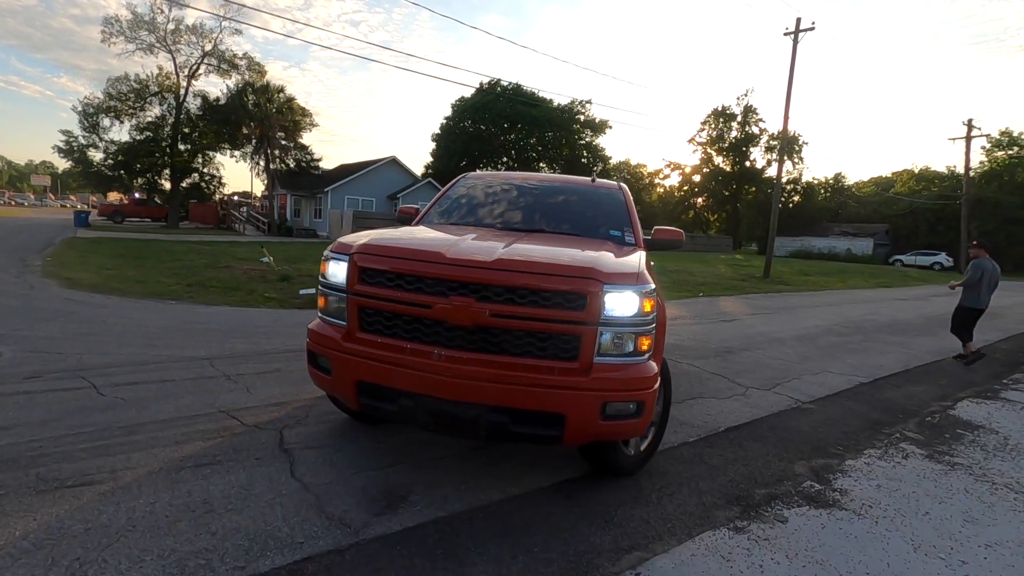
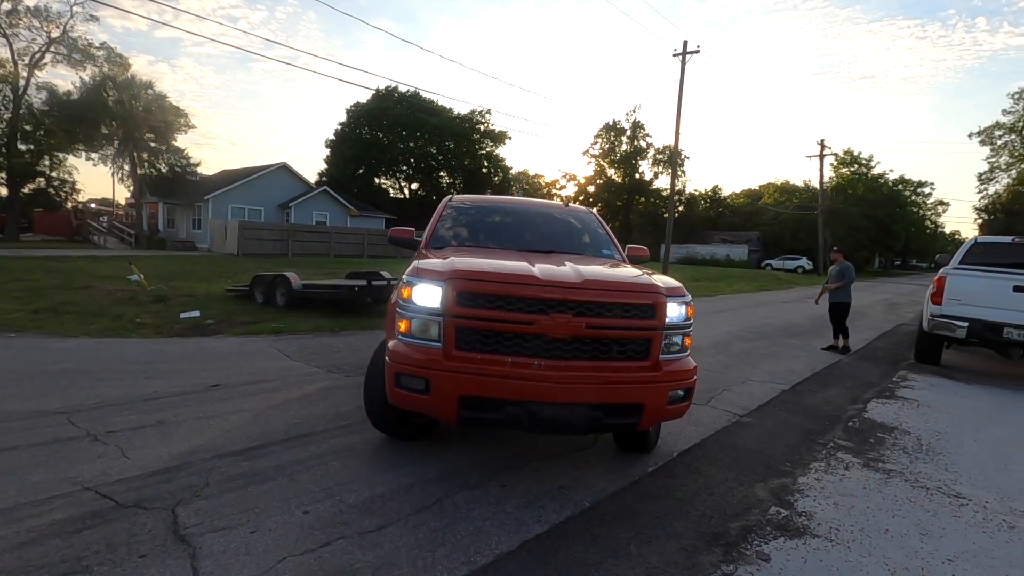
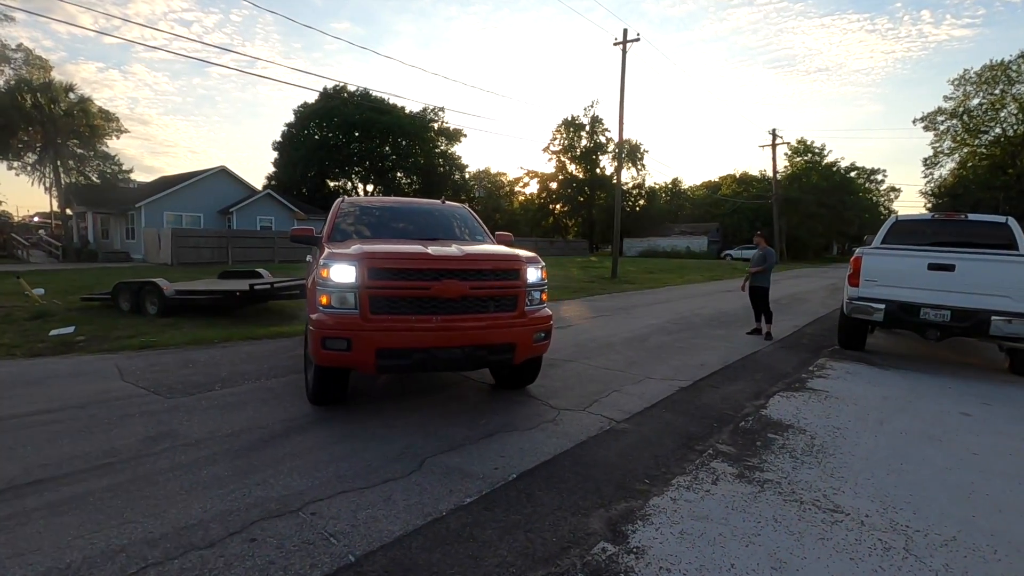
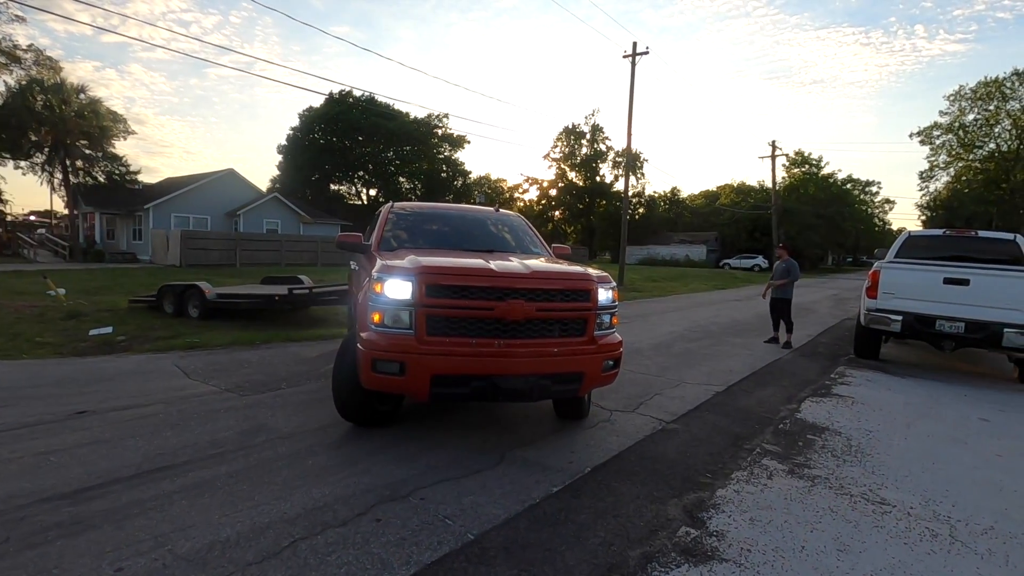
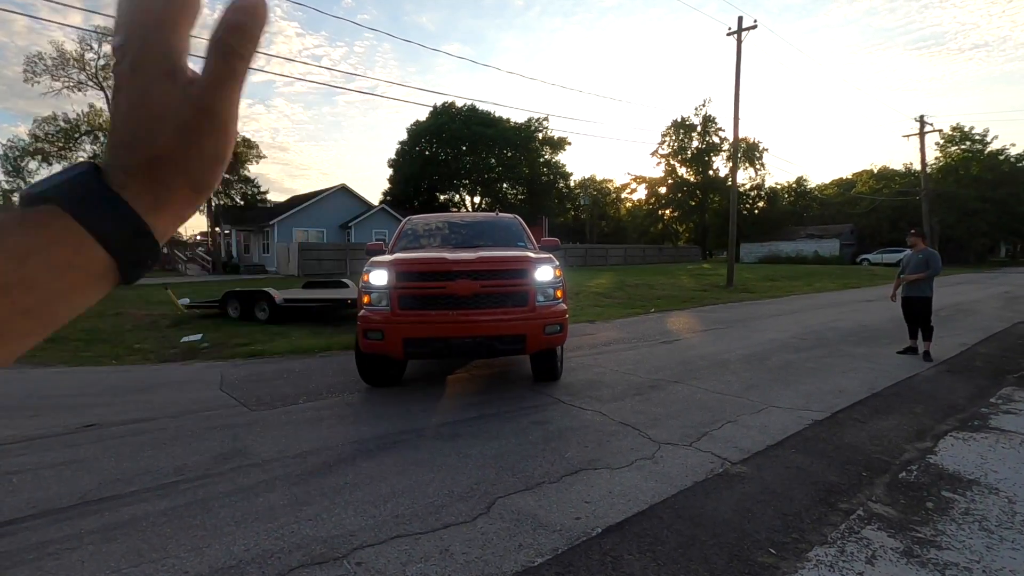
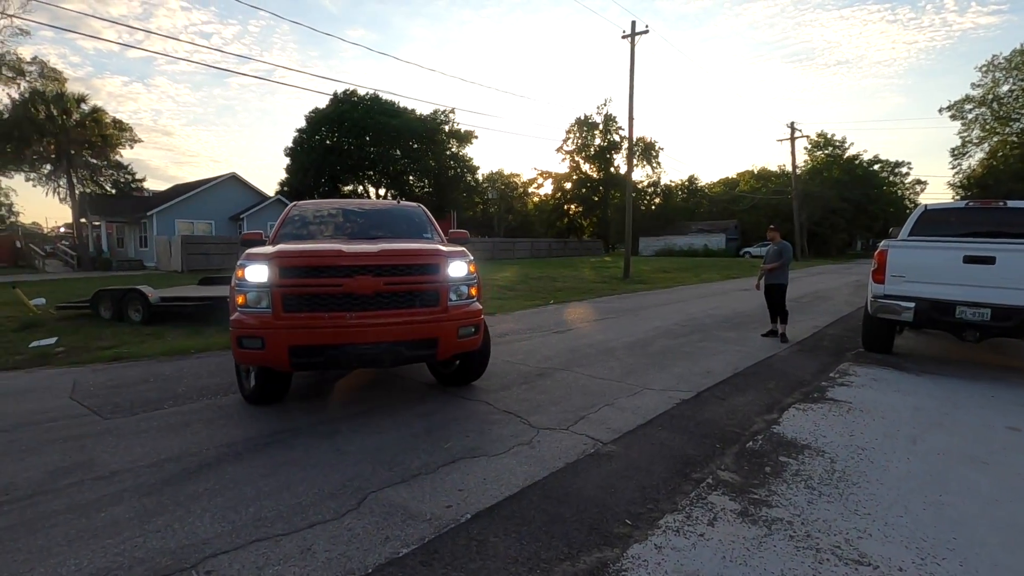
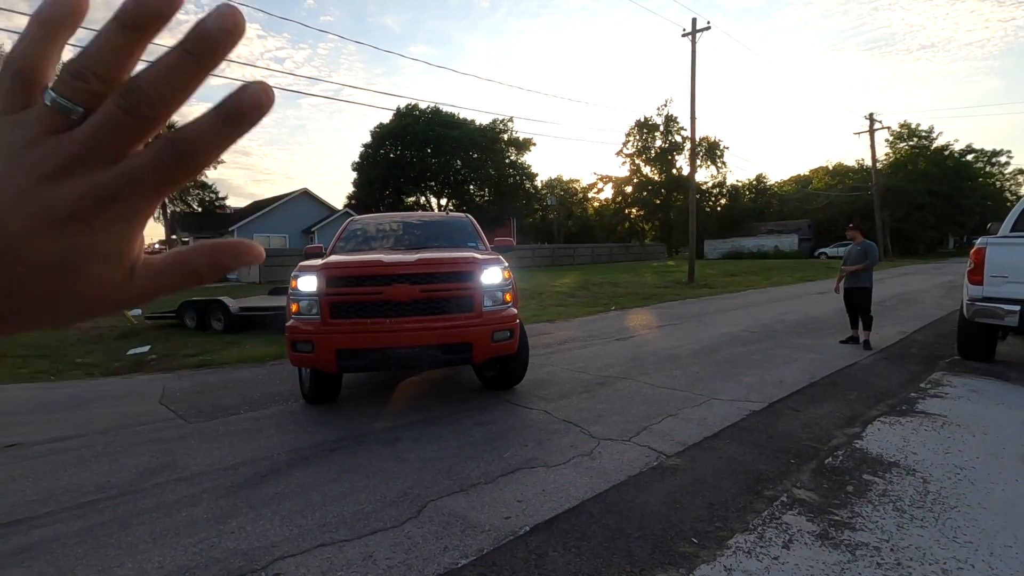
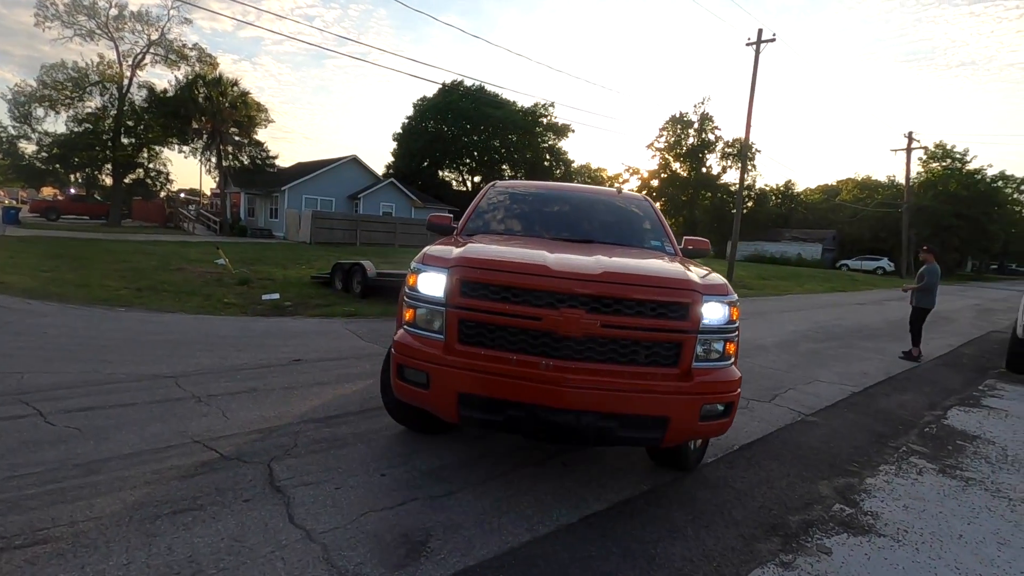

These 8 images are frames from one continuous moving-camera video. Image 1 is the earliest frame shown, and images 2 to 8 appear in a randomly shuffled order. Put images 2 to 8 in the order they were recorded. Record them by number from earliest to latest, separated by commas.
8, 2, 4, 3, 6, 7, 5
